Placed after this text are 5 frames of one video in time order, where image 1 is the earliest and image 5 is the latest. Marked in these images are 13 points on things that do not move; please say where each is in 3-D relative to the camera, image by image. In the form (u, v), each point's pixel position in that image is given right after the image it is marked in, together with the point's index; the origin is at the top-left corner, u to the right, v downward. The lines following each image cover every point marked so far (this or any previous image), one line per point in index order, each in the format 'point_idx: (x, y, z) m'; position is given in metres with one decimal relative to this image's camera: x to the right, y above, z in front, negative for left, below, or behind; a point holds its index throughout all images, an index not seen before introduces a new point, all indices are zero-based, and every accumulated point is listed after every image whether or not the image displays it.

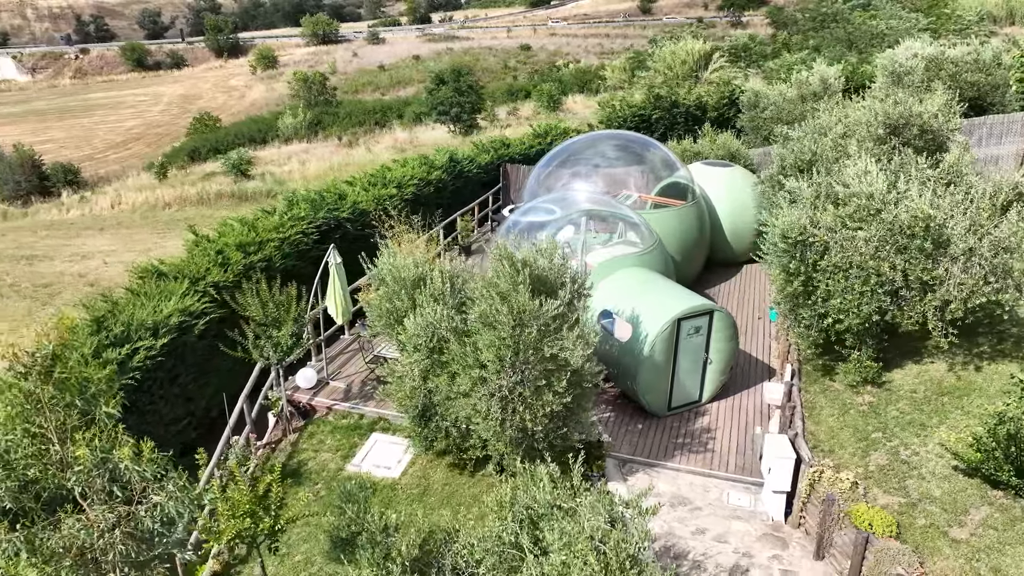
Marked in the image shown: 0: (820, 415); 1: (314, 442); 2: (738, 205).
0: (+4.0, -1.6, +9.1) m
1: (-2.9, -2.3, +10.4) m
2: (+5.2, +1.9, +16.2) m
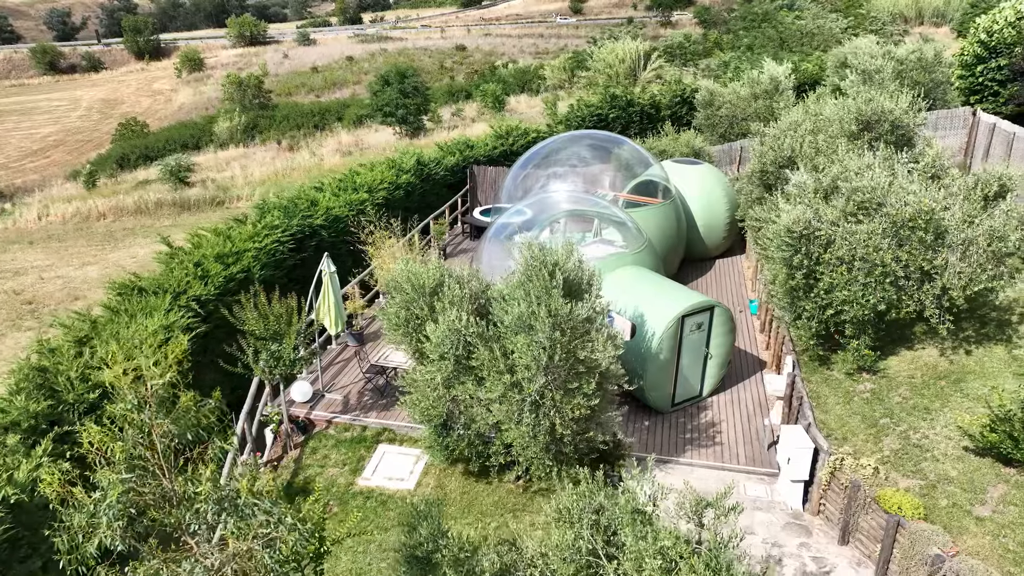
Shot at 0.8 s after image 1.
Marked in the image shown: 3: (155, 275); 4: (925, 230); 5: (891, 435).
0: (+4.2, -1.5, +9.4) m
1: (-2.8, -2.4, +10.0) m
2: (+4.7, +2.0, +16.6) m
3: (-6.1, +0.2, +11.9) m
4: (+5.2, +0.7, +8.8) m
5: (+4.6, -1.8, +8.5) m
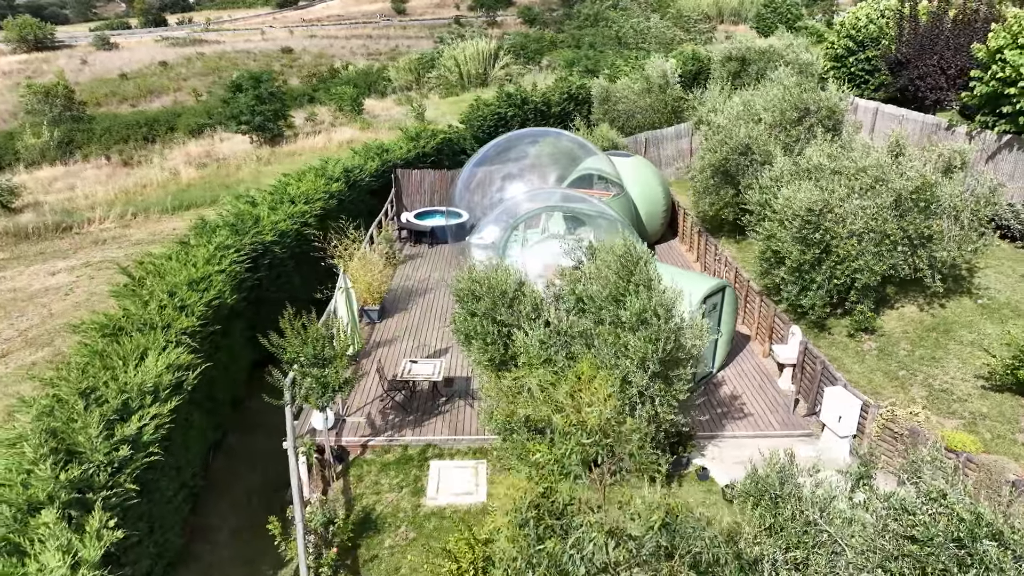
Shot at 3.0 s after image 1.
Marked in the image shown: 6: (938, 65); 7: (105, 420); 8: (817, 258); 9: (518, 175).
0: (+4.9, -1.1, +10.4) m
1: (-1.9, -2.7, +9.4) m
2: (+3.4, +2.4, +17.4) m
3: (-5.8, -0.3, +10.4) m
4: (+5.8, +1.2, +10.0) m
5: (+5.5, -1.3, +9.6) m
6: (+10.2, +5.3, +16.6) m
7: (-4.7, -1.6, +8.1) m
8: (+4.6, +0.4, +10.4) m
9: (+0.1, +2.7, +16.3) m
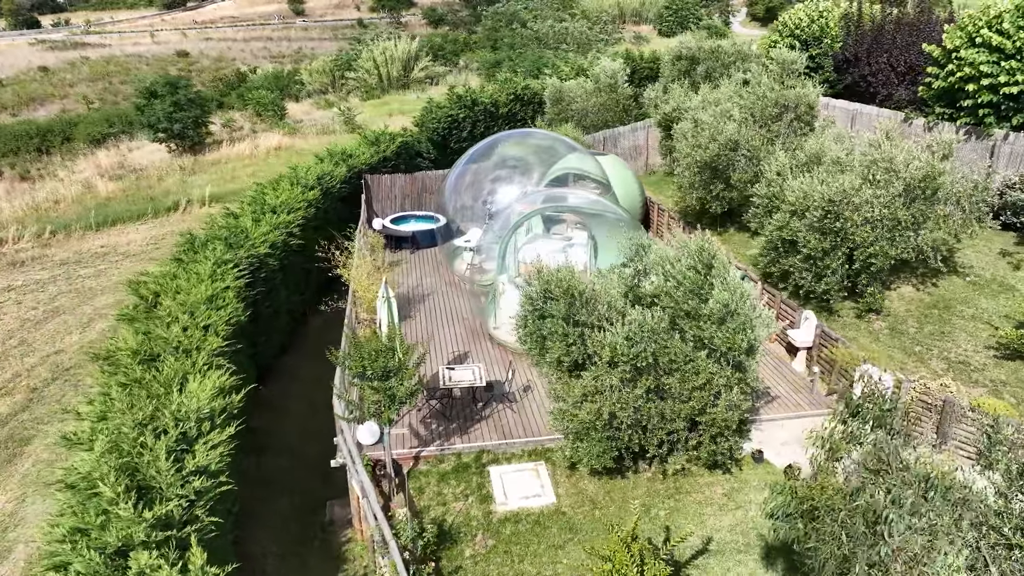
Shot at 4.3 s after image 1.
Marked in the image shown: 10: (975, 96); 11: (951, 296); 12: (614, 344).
0: (+5.5, -0.9, +11.1) m
1: (-1.0, -2.8, +9.3) m
2: (+3.0, +2.5, +17.9) m
3: (-5.1, -0.7, +9.8) m
4: (+6.4, +1.5, +10.8) m
5: (+6.3, -1.0, +10.4) m
6: (+9.7, +5.8, +17.9) m
7: (-3.7, -1.8, +7.6) m
8: (+5.1, +0.7, +11.0) m
9: (-0.2, +2.6, +16.3) m
10: (+9.6, +4.0, +14.4) m
11: (+7.3, -0.1, +11.7) m
12: (+1.1, -0.6, +7.9) m
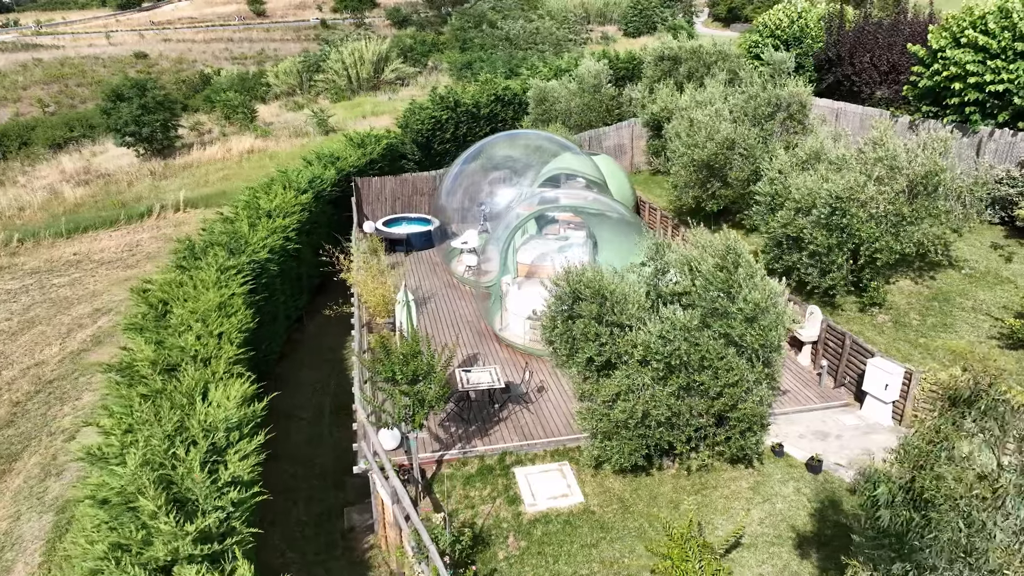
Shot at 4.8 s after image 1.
0: (+5.8, -0.8, +11.4) m
1: (-0.7, -2.8, +9.2) m
2: (+2.8, +2.6, +18.0) m
3: (-4.8, -0.8, +9.5) m
4: (+6.6, +1.6, +11.1) m
5: (+6.5, -0.9, +10.7) m
6: (+9.5, +6.0, +18.4) m
7: (-3.3, -1.9, +7.5) m
8: (+5.3, +0.8, +11.3) m
9: (-0.3, +2.6, +16.3) m
10: (+9.6, +4.1, +14.9) m
11: (+7.5, 0.0, +12.0) m
12: (+1.5, -0.6, +8.0) m
